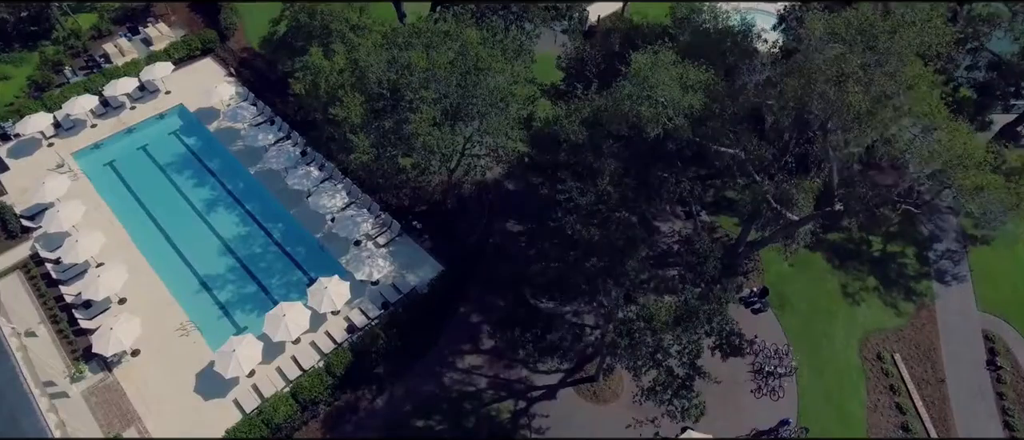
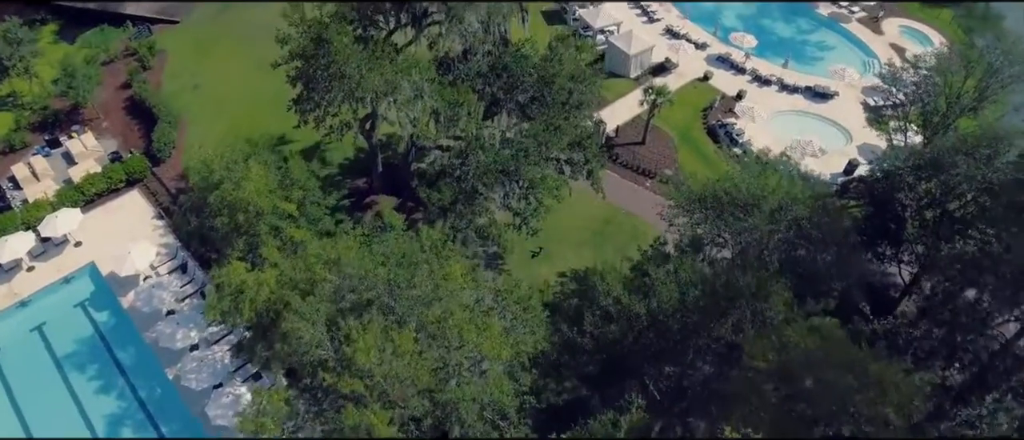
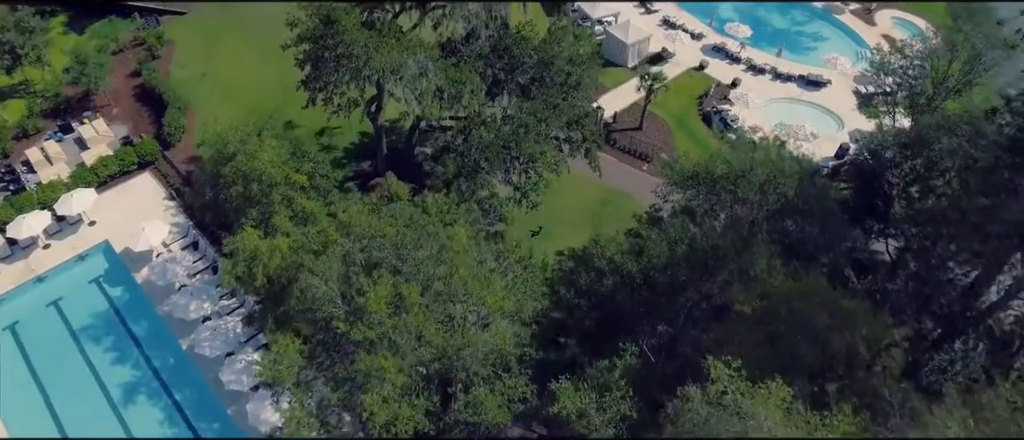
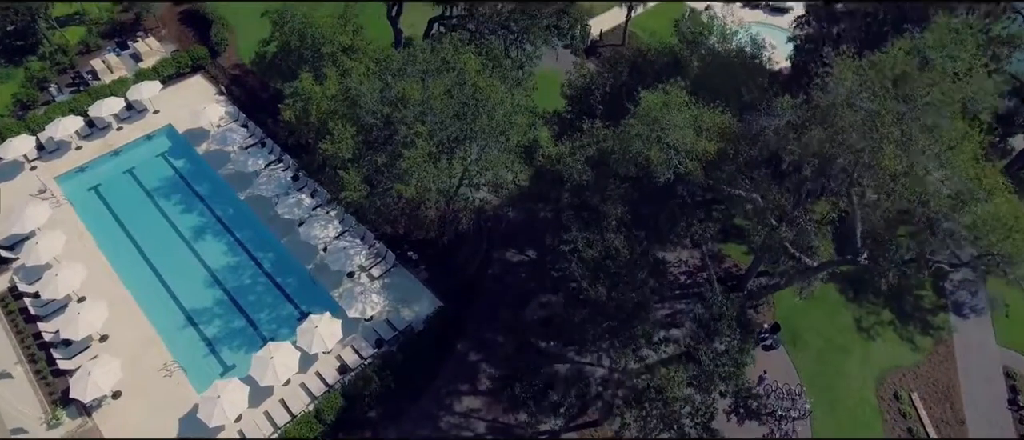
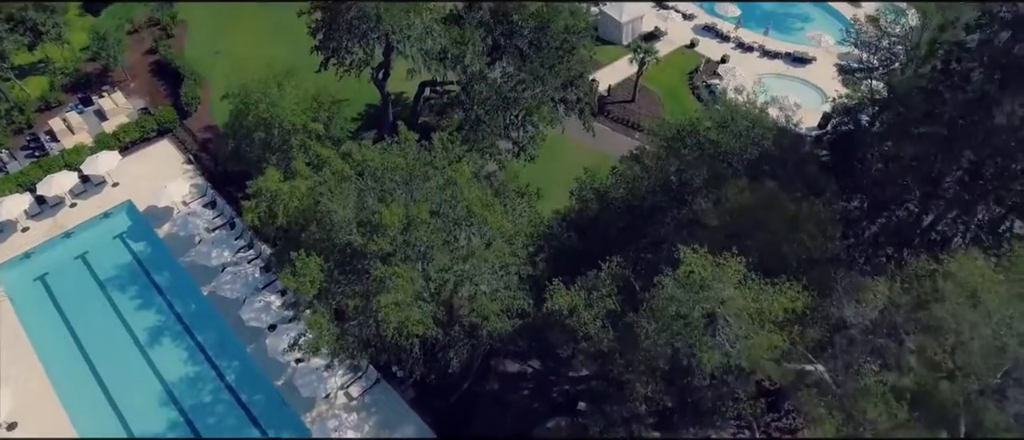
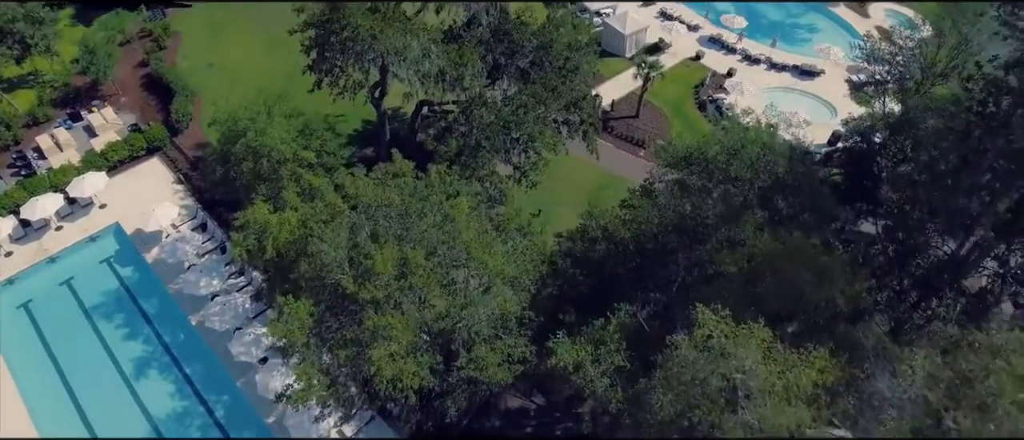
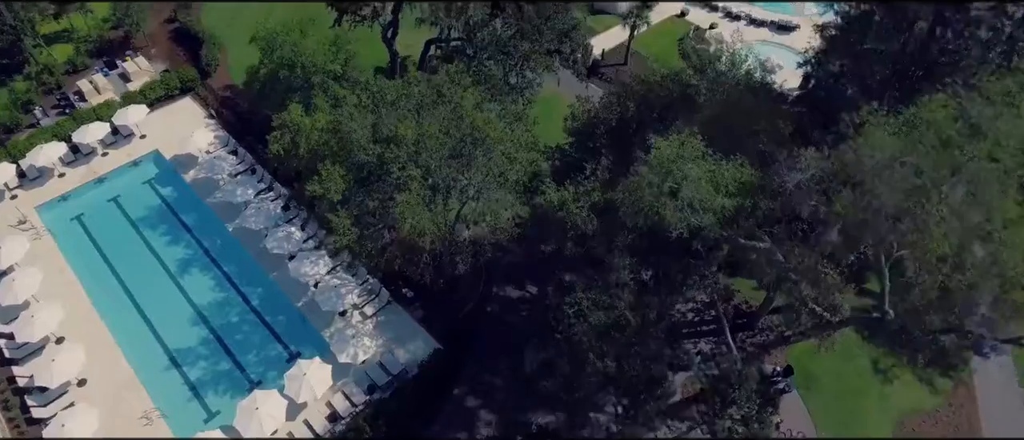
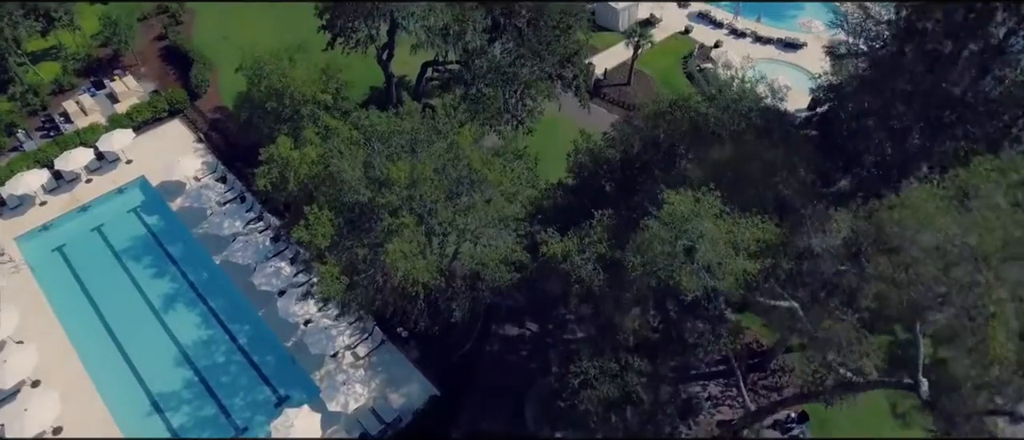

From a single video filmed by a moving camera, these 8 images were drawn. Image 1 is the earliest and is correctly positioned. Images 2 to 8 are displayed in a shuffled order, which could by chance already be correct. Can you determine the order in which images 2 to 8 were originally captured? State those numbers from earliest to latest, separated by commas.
4, 7, 8, 5, 6, 3, 2
